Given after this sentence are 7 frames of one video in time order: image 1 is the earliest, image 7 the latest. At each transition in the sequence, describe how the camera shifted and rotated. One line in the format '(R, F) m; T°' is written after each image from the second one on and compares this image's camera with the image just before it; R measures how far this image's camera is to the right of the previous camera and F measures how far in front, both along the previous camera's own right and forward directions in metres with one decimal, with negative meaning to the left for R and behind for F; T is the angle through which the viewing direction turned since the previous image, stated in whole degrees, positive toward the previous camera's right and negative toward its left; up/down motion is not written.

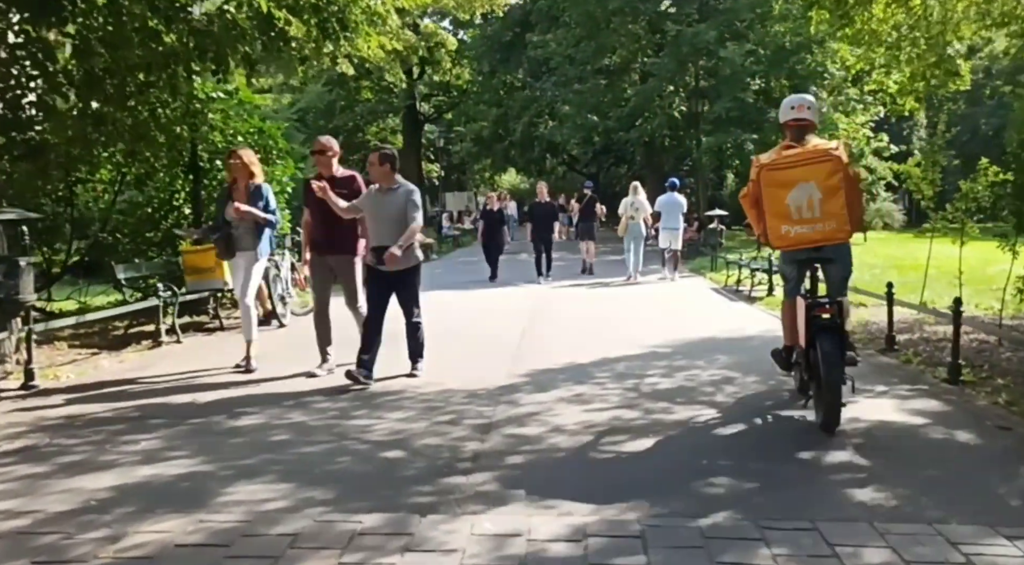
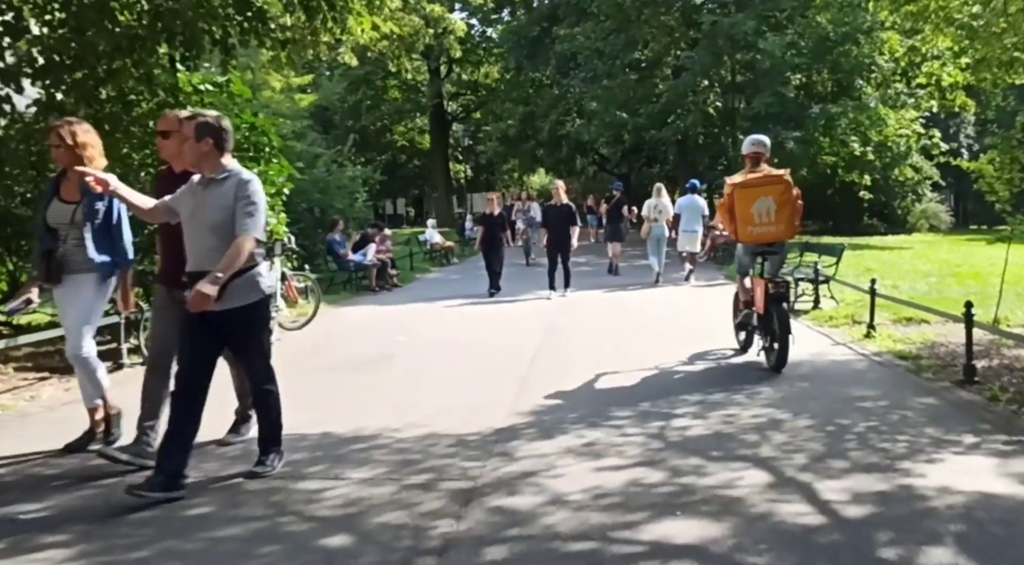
(+0.2, +1.4) m; -2°
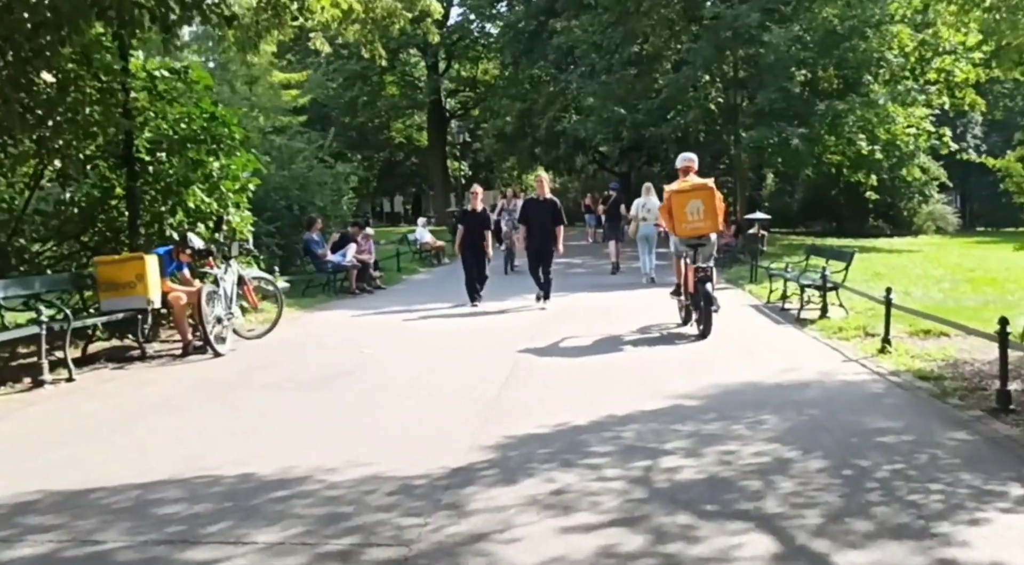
(+0.2, +1.0) m; 0°
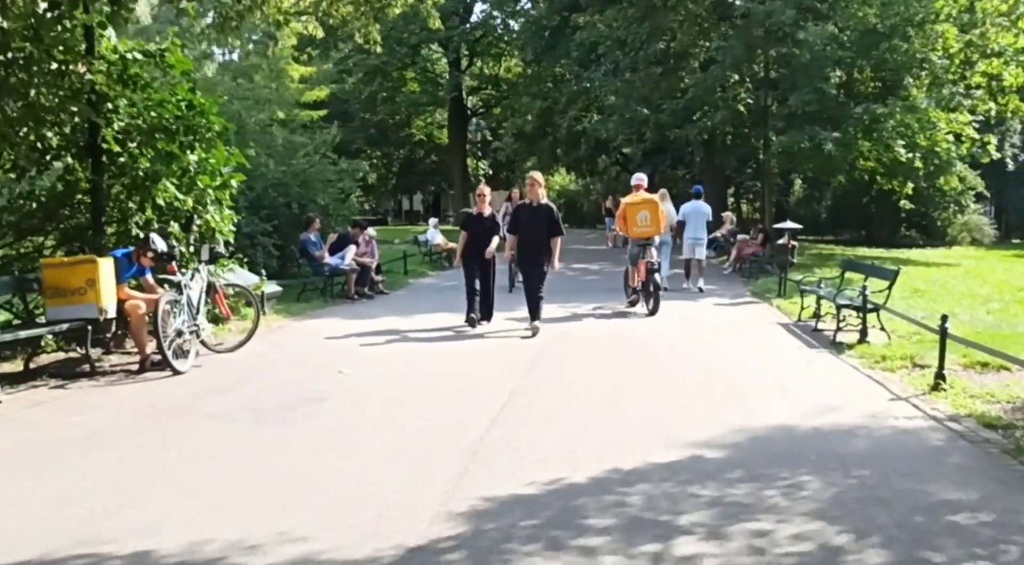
(+0.2, +1.2) m; -1°
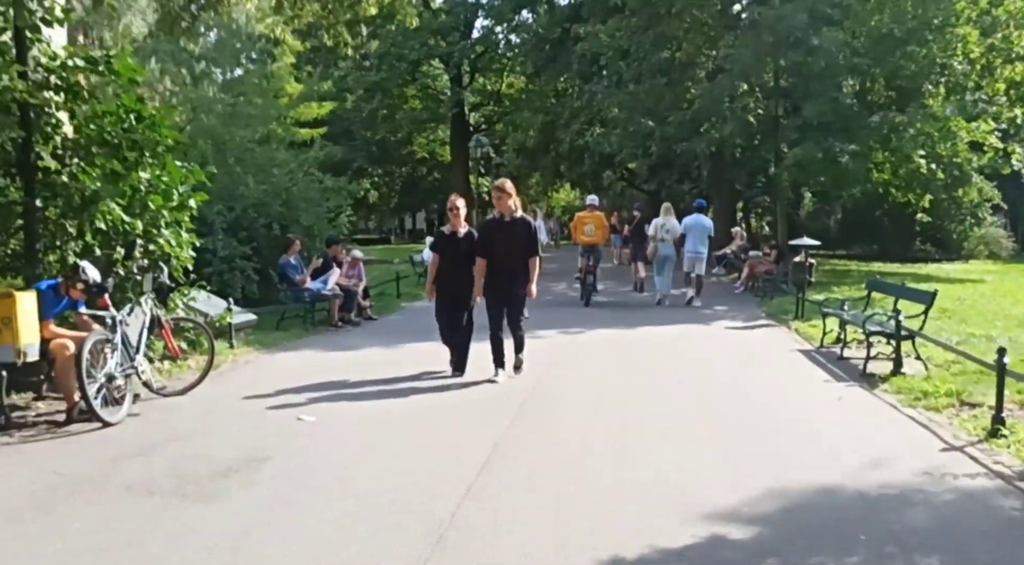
(+0.2, +1.2) m; 0°
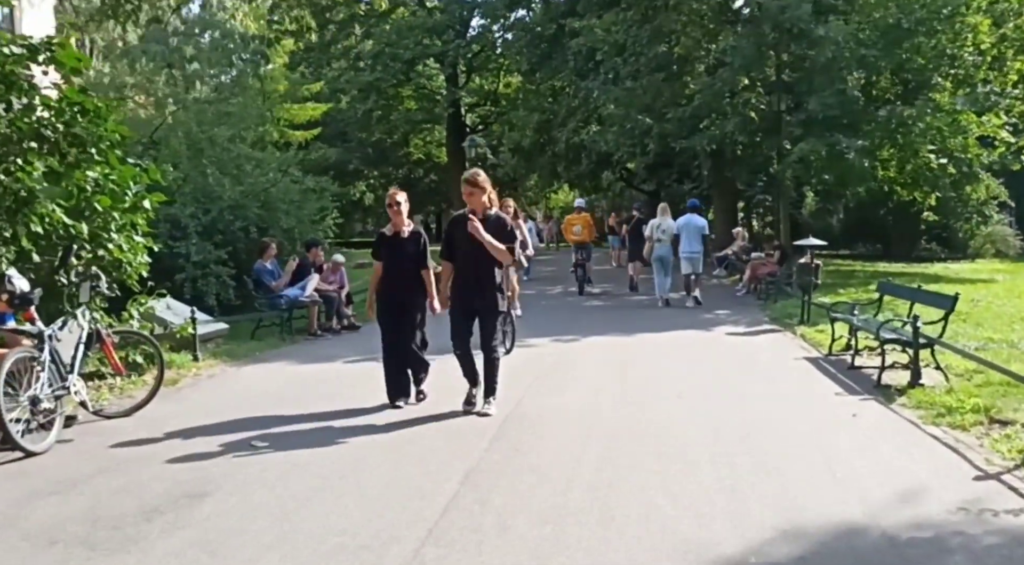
(+0.2, +0.8) m; 0°
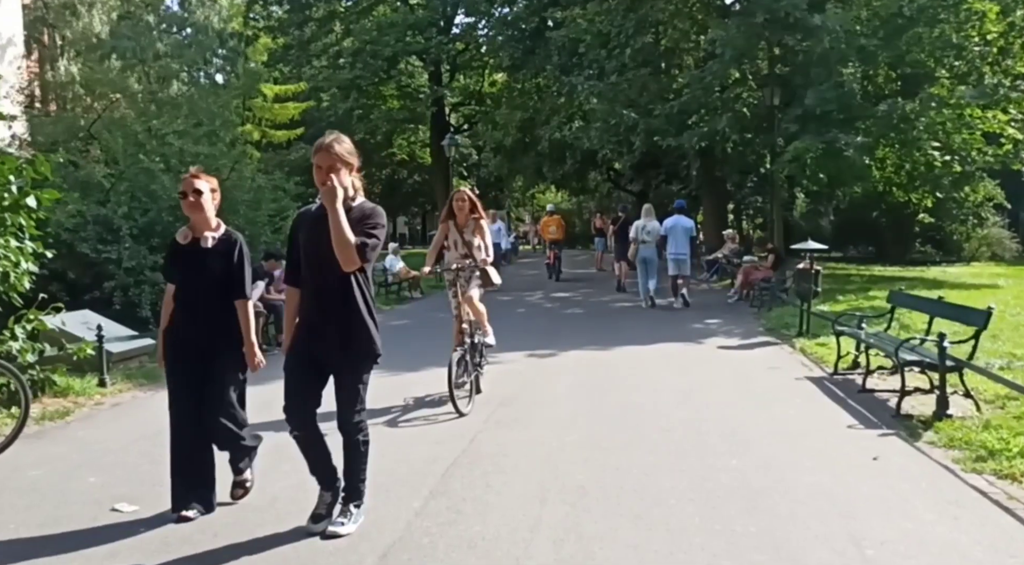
(+0.3, +1.5) m; +1°
